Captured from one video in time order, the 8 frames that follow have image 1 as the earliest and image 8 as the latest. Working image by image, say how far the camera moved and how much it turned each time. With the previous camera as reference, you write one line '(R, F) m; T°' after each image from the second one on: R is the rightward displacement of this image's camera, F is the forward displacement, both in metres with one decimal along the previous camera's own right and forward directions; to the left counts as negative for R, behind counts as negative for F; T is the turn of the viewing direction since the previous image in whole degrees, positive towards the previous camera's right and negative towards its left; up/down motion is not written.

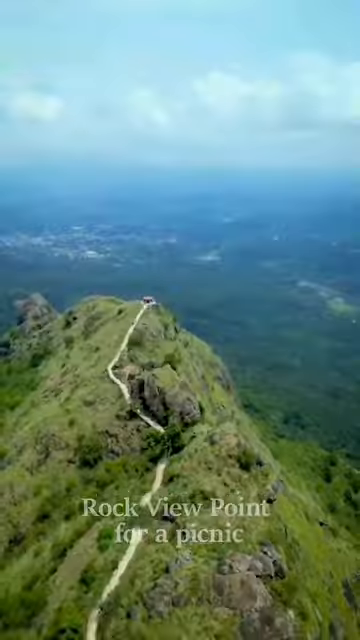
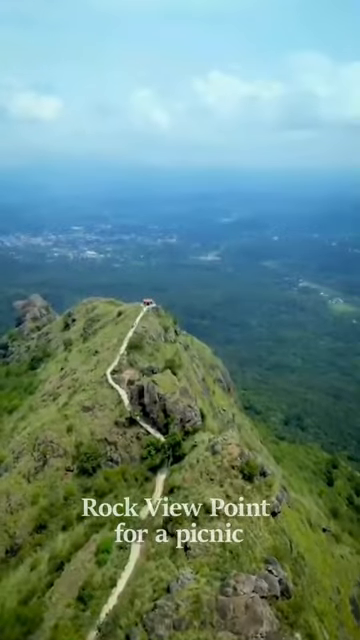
(-0.1, +1.8) m; 0°
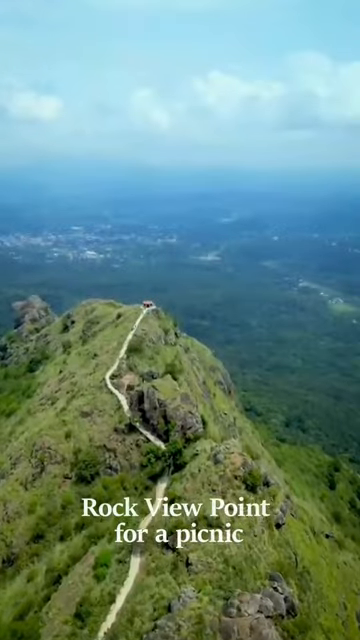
(-0.1, +1.6) m; 0°
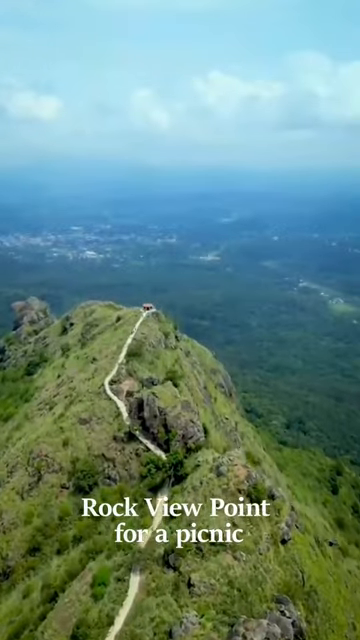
(-0.1, +1.9) m; 0°
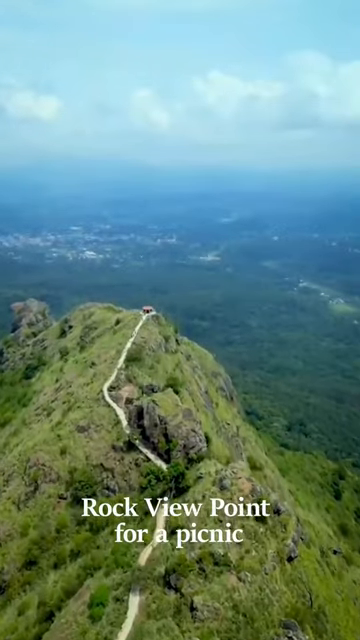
(-0.1, +1.9) m; 0°
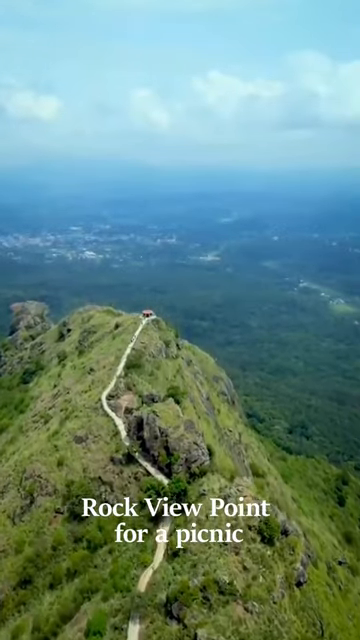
(-0.1, +2.4) m; 0°
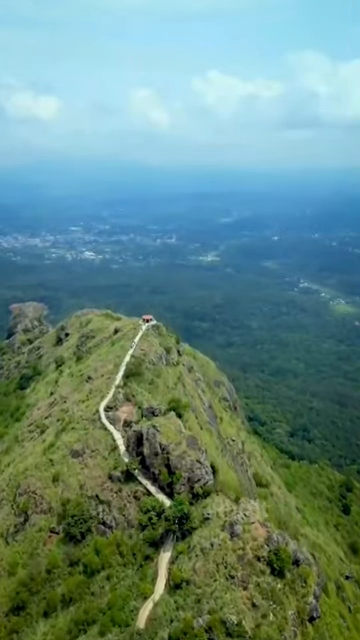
(-0.1, +3.1) m; 0°
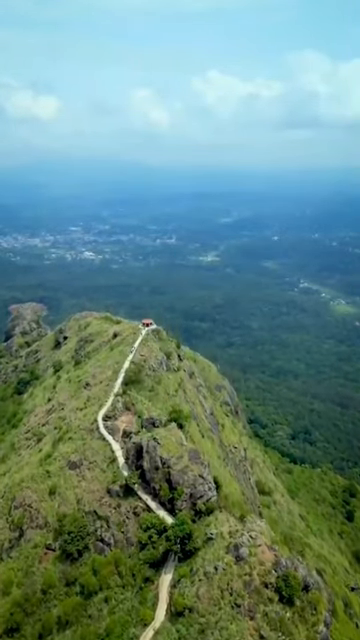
(-0.1, +2.3) m; 0°
